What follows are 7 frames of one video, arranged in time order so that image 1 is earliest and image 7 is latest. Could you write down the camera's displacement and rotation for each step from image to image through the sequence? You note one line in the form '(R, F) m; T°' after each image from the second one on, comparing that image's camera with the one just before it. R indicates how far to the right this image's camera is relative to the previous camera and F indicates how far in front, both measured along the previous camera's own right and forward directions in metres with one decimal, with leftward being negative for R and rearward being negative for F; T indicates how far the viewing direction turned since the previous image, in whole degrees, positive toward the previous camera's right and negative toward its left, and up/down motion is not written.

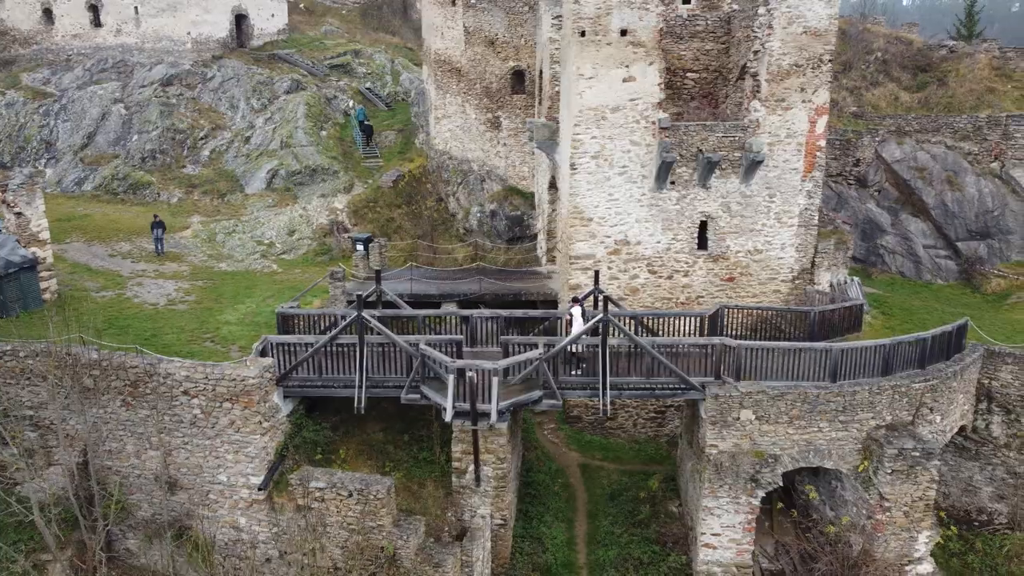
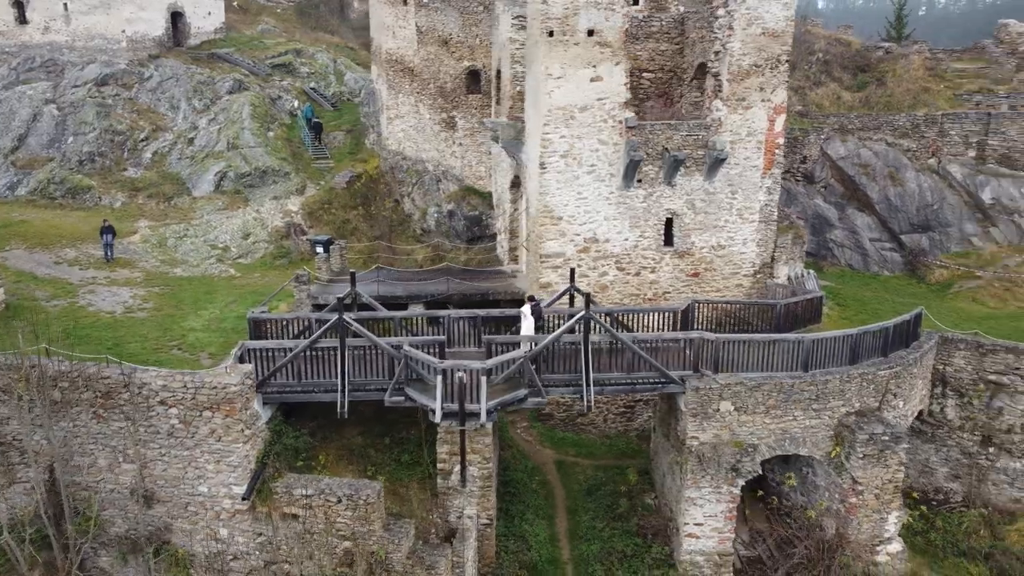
(-0.6, 0.0) m; +5°
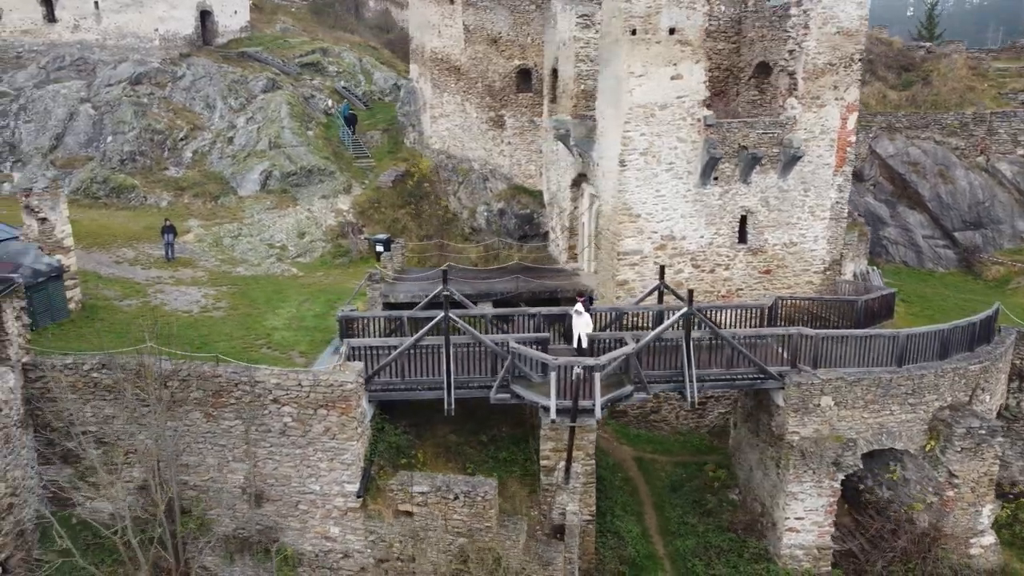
(-1.3, 0.0) m; +1°
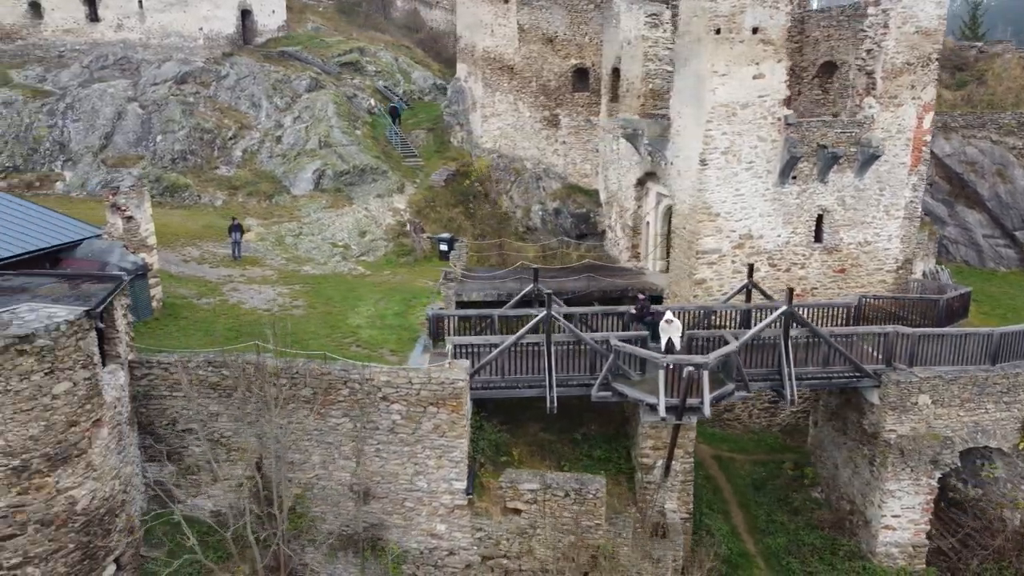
(-1.1, 0.0) m; 0°
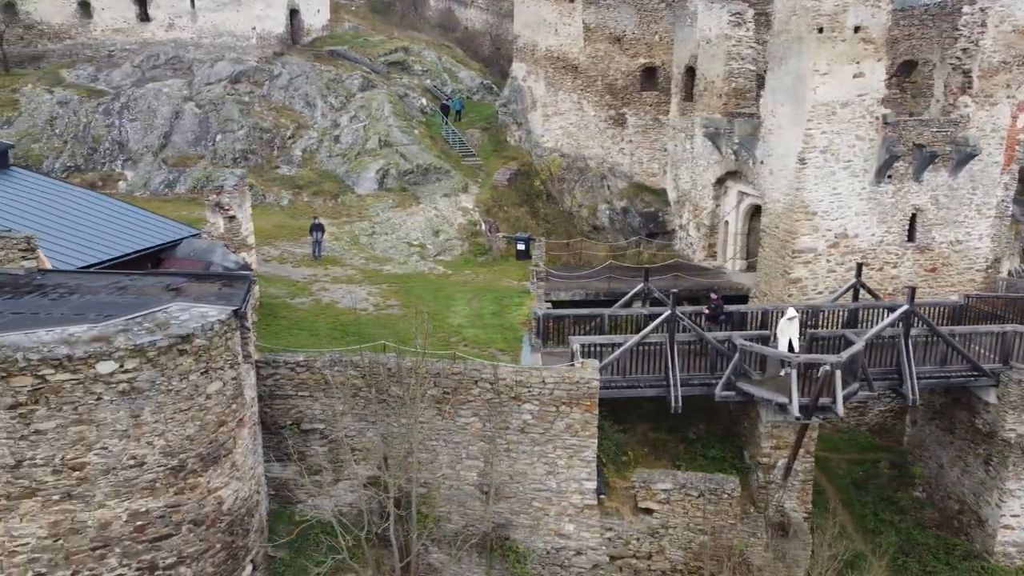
(-1.3, 0.0) m; 0°
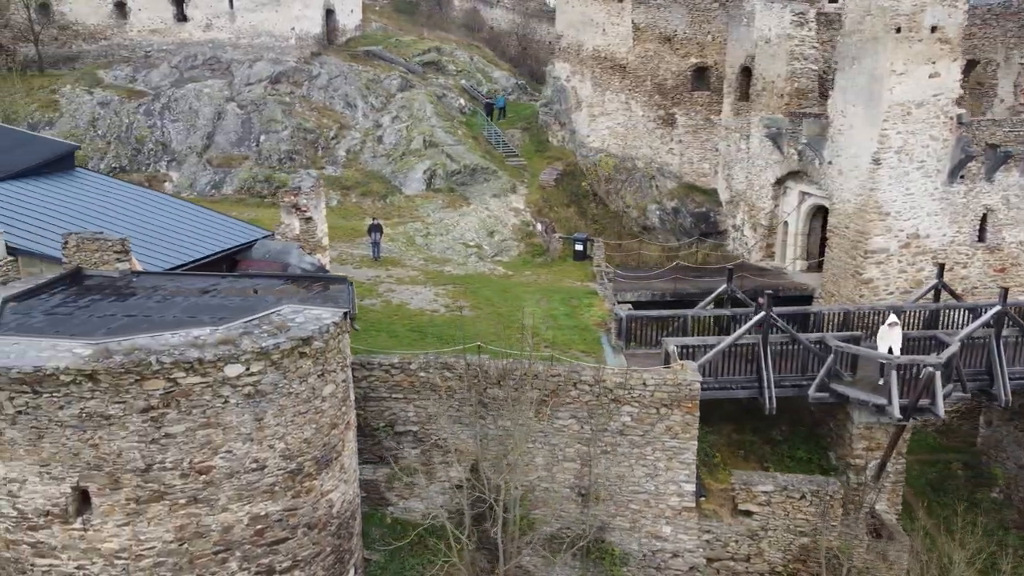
(-1.0, 0.0) m; 0°
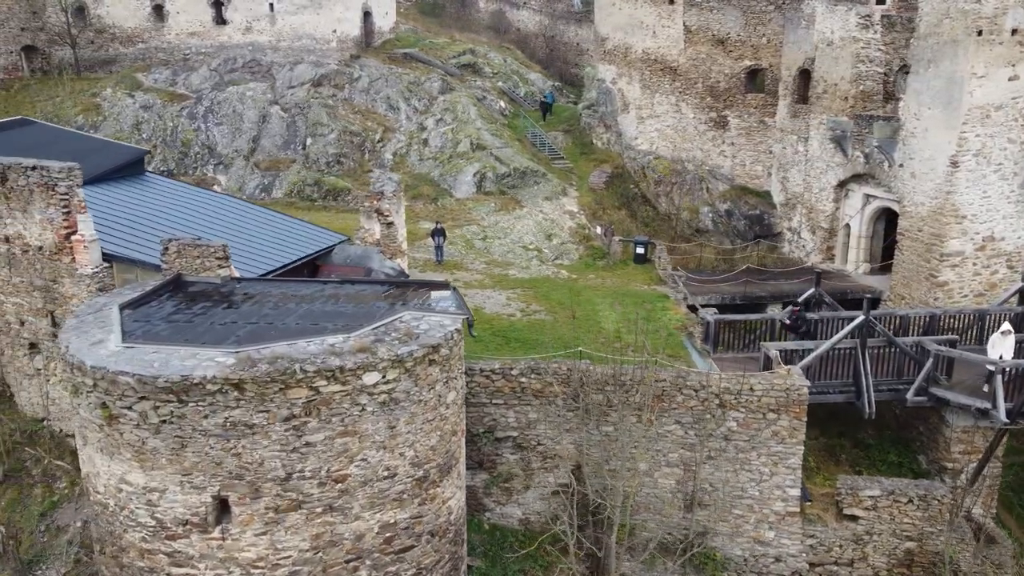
(-1.1, 0.0) m; 0°
